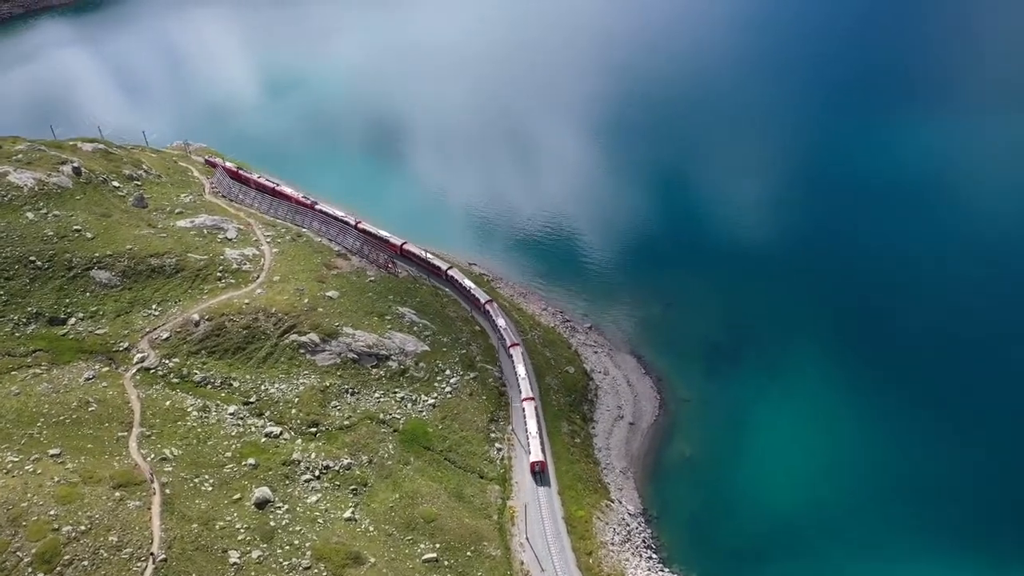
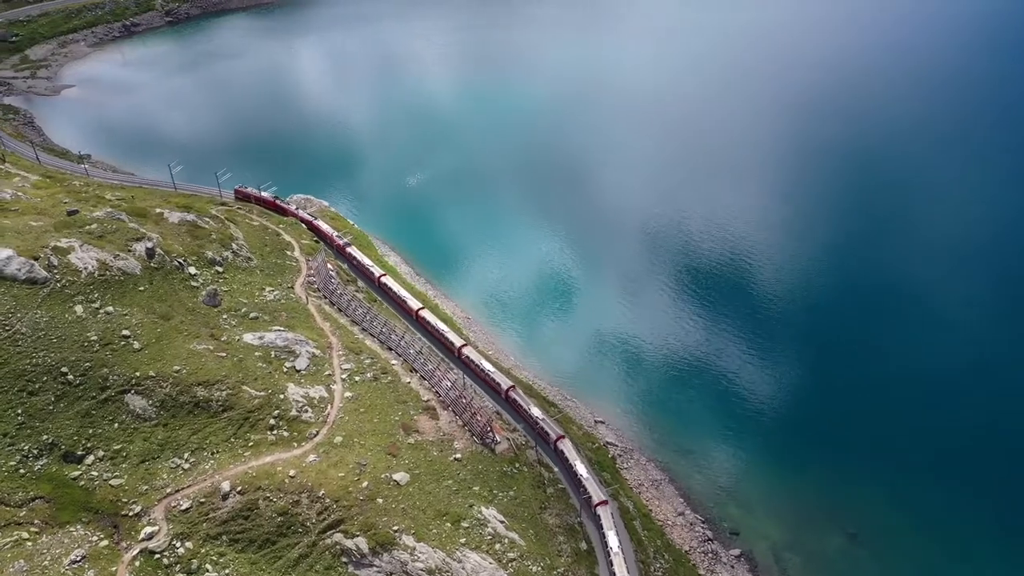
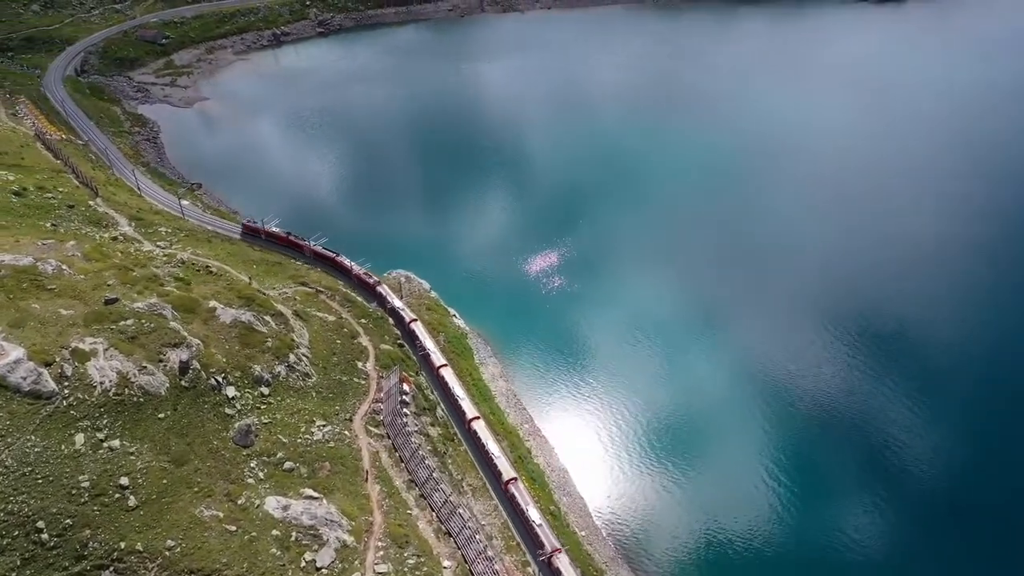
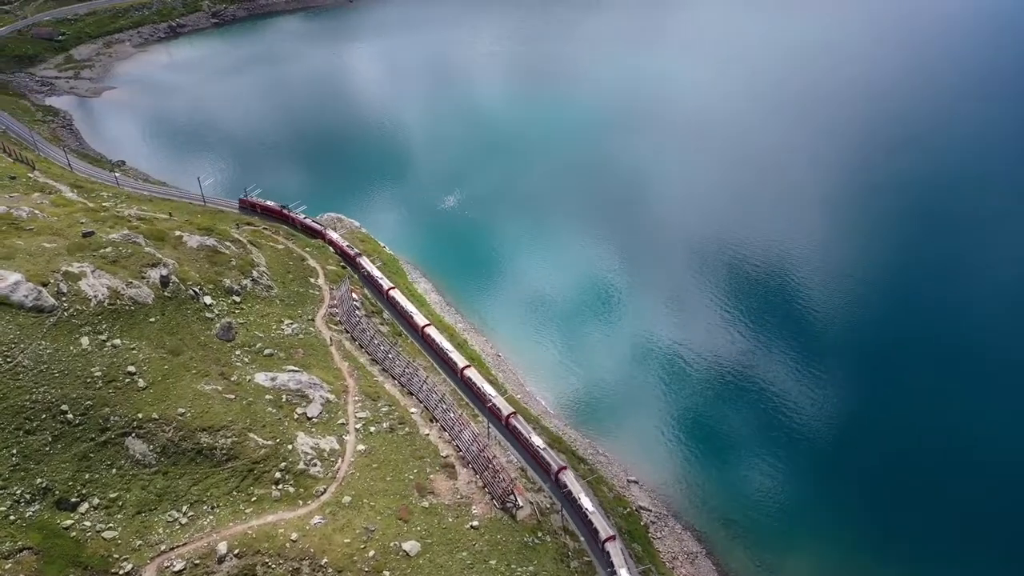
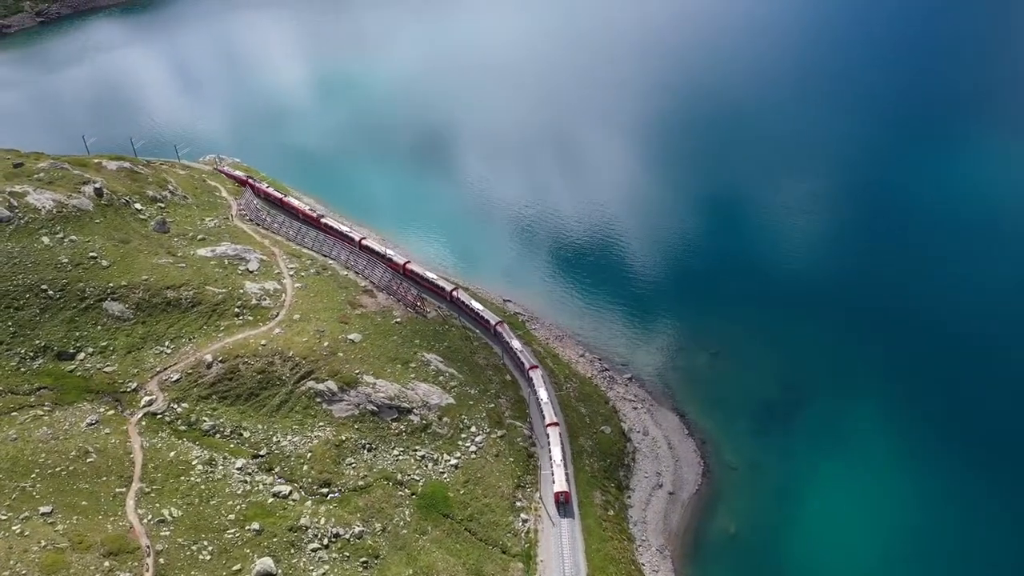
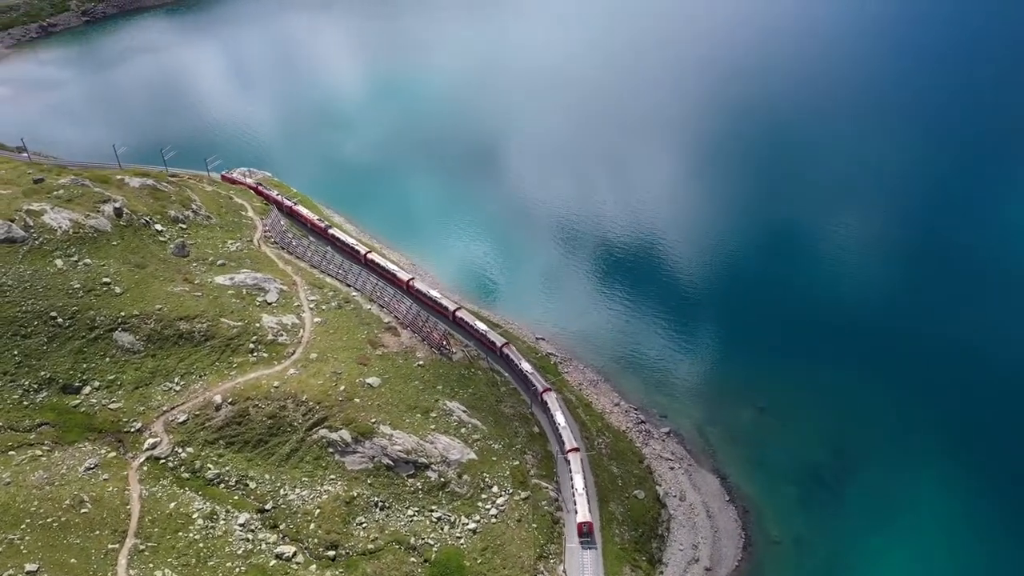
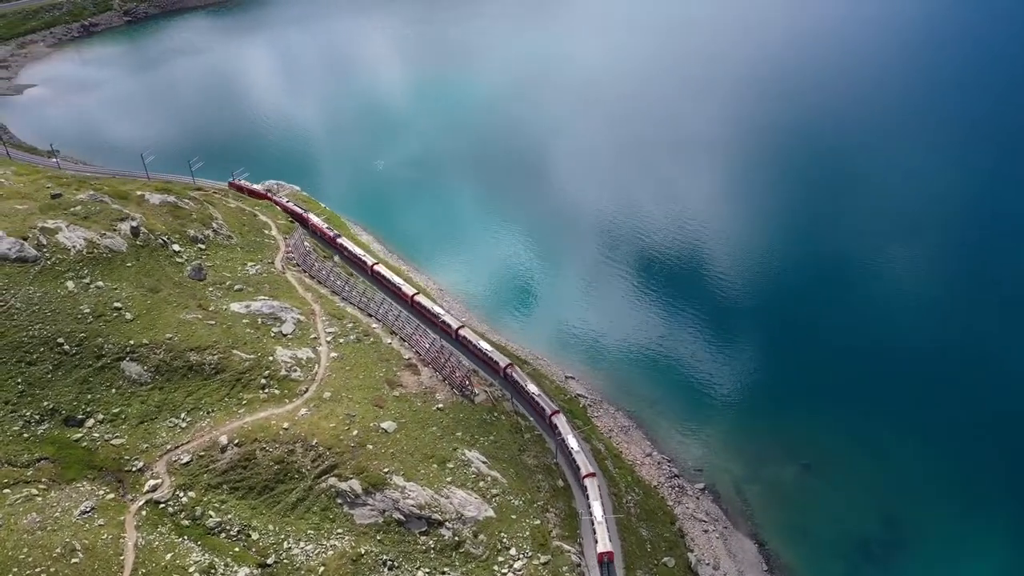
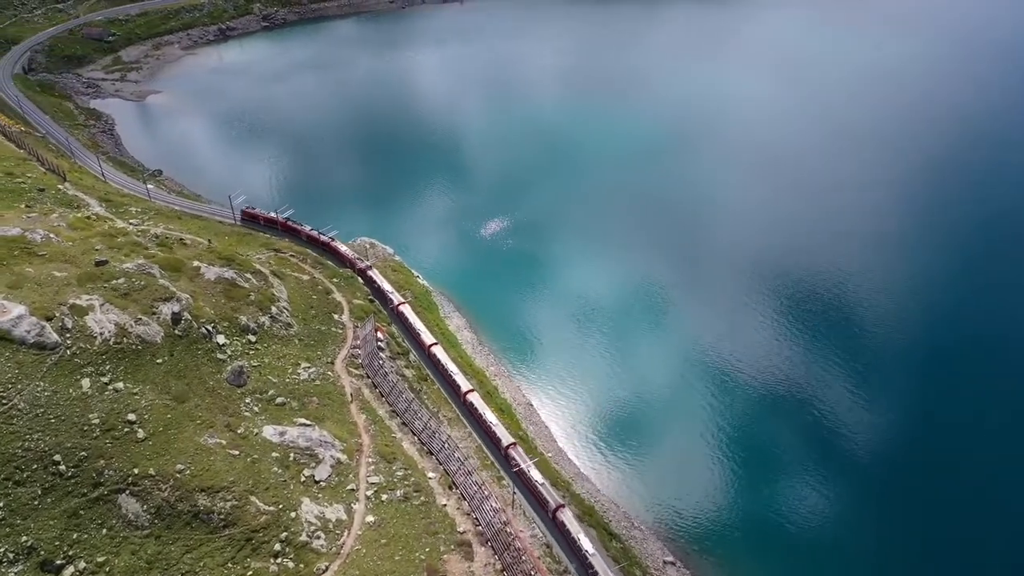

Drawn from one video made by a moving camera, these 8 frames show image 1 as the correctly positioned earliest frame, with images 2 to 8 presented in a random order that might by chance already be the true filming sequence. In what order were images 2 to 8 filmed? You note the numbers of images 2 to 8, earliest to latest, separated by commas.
5, 6, 7, 2, 4, 8, 3
